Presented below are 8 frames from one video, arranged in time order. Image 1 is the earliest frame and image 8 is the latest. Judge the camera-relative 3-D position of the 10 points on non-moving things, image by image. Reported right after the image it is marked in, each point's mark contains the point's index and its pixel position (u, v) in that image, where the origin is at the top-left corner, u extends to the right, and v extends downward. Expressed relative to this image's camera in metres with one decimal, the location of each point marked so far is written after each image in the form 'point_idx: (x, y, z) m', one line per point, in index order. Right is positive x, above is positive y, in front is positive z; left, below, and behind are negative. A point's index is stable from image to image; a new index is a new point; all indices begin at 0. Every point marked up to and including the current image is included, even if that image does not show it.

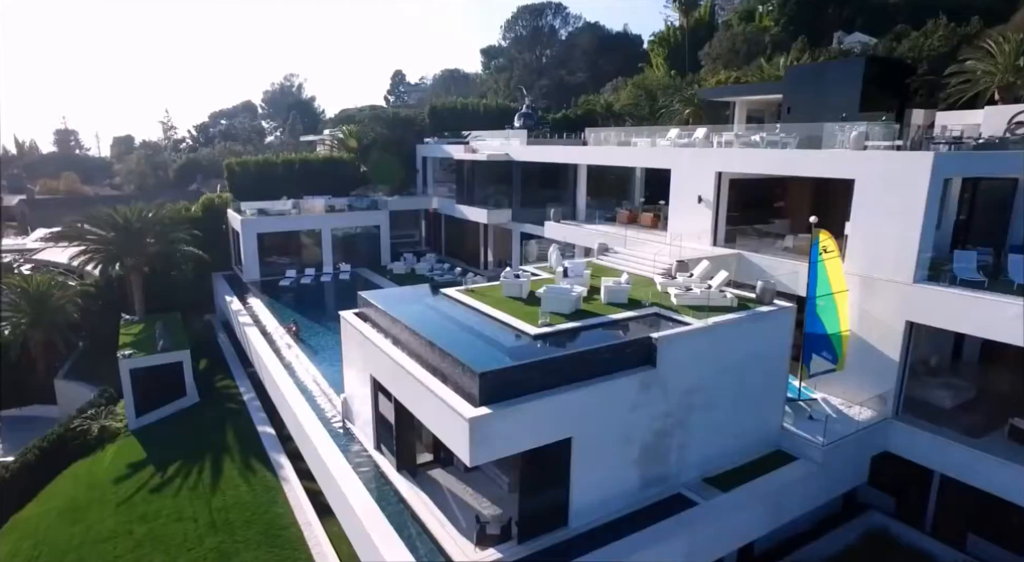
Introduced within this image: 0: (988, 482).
0: (+10.0, -4.2, +12.5) m
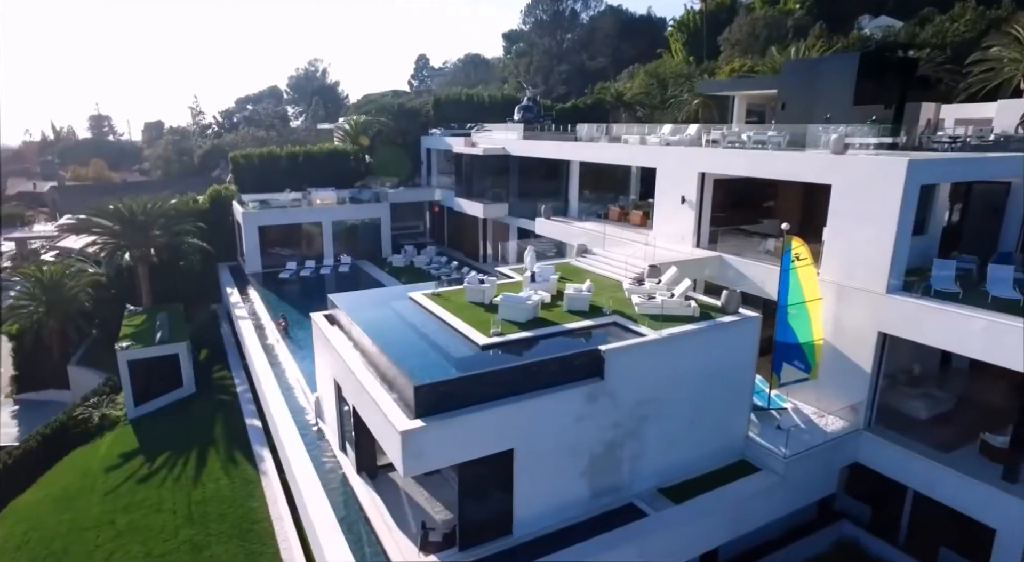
0: (+9.1, -4.4, +12.2) m
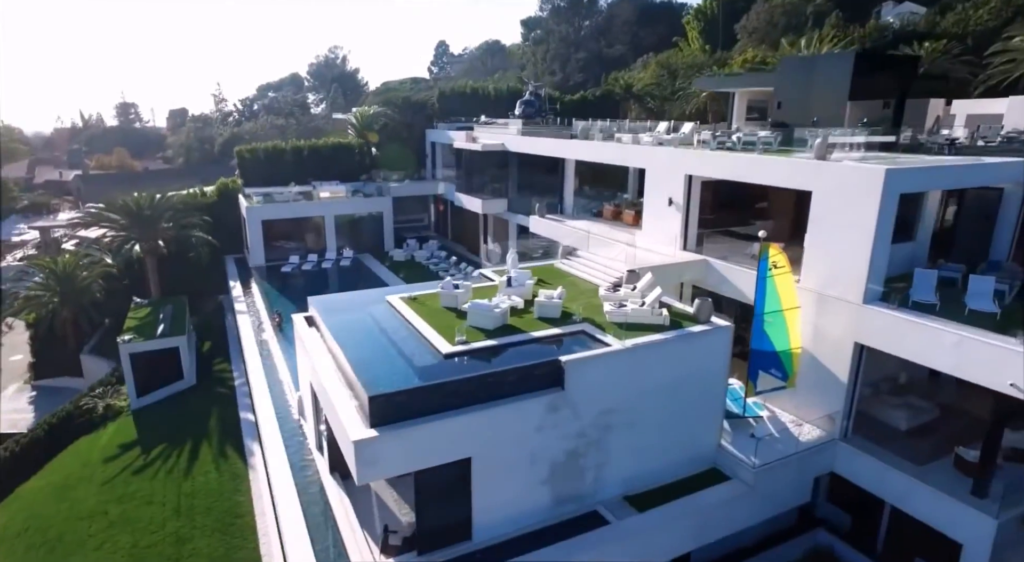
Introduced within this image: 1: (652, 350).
0: (+8.4, -4.7, +12.1) m
1: (+2.8, -1.4, +11.8) m
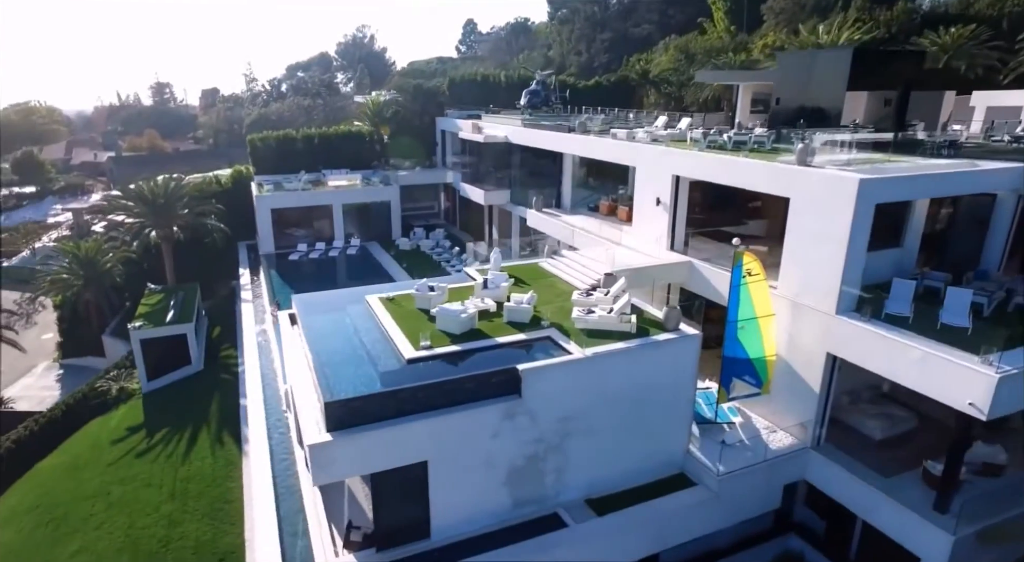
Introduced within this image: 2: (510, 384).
0: (+7.6, -4.9, +12.1) m
1: (+2.0, -1.5, +11.9) m
2: (0.0, -1.9, +11.3) m
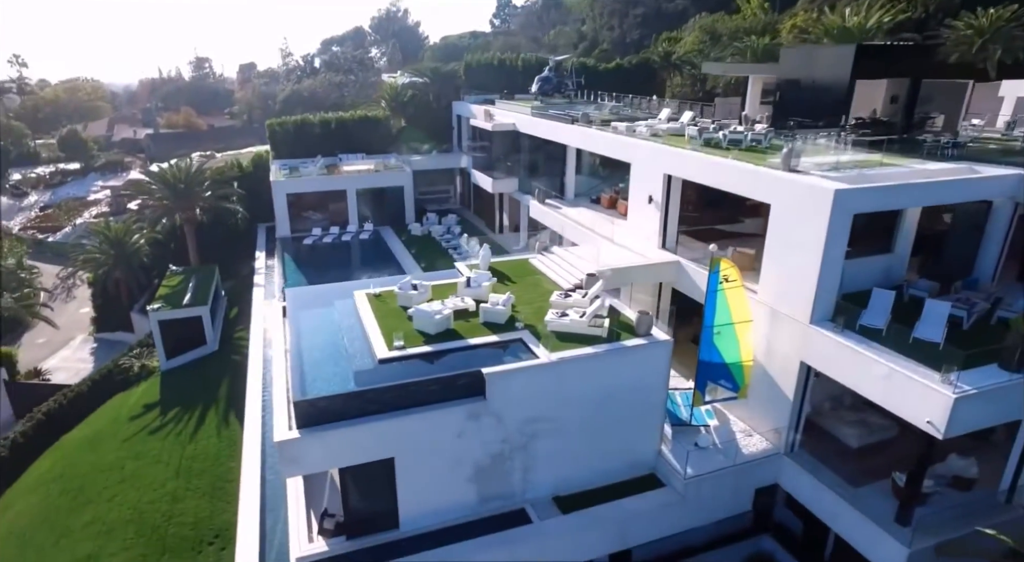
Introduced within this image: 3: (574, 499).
0: (+6.9, -5.2, +12.2) m
1: (+1.4, -1.7, +12.2) m
2: (-0.7, -2.1, +11.7) m
3: (+1.3, -4.7, +12.9) m
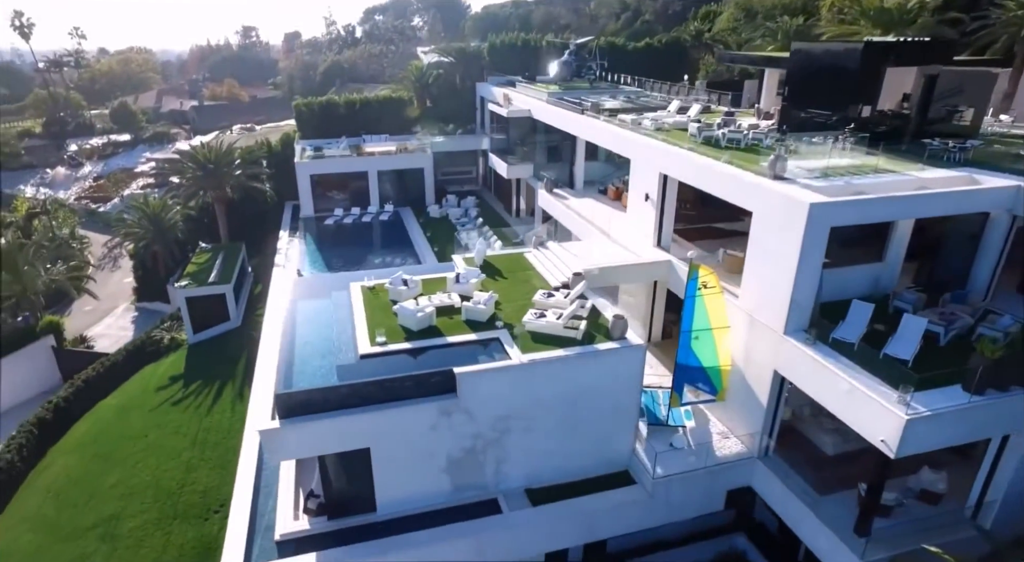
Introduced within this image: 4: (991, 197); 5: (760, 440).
0: (+6.3, -5.4, +12.4) m
1: (+0.8, -1.8, +12.6) m
2: (-1.3, -2.1, +12.3) m
3: (+0.8, -4.8, +13.6) m
4: (+10.4, +1.8, +13.0) m
5: (+5.8, -3.7, +13.9) m
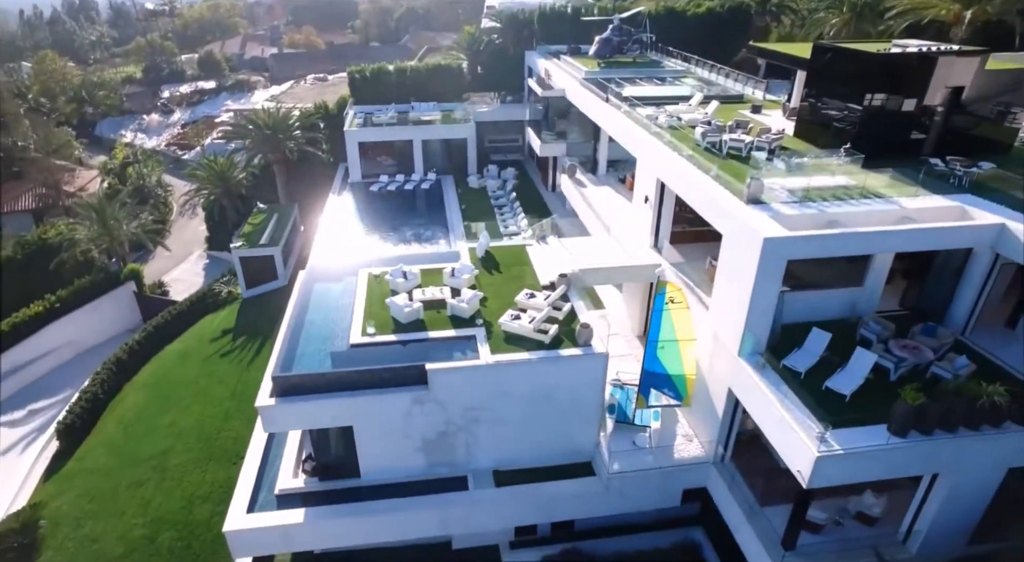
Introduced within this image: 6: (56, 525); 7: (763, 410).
0: (+5.2, -6.0, +13.4) m
1: (+0.1, -2.0, +13.9) m
2: (-2.1, -2.2, +13.9) m
3: (0.0, -4.9, +15.1) m
4: (+9.8, +1.0, +12.7) m
5: (+5.1, -4.1, +14.8) m
6: (-13.6, -7.3, +17.9) m
7: (+5.2, -2.7, +12.5) m
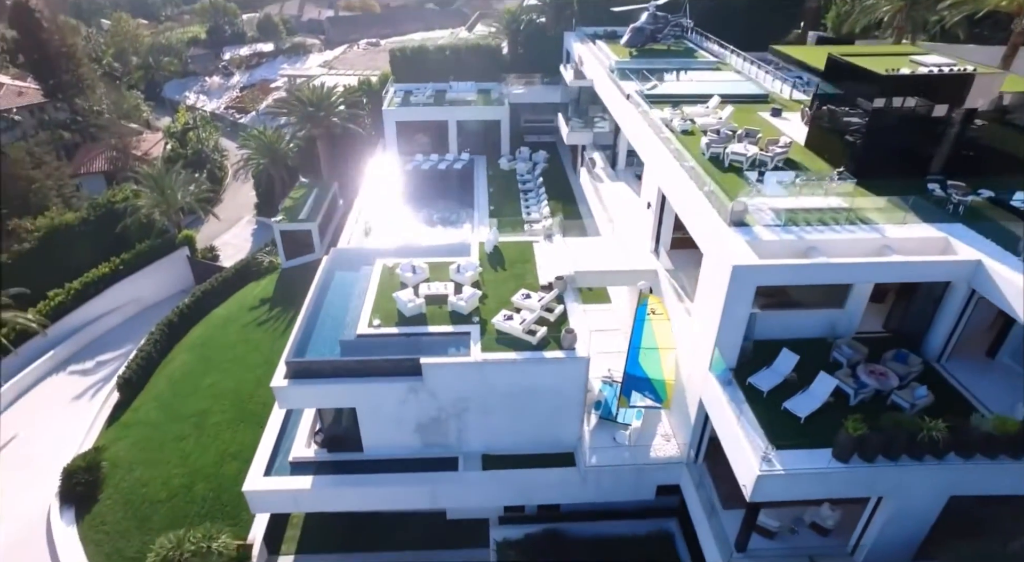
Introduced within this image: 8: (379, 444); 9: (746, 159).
0: (+4.7, -6.4, +14.5) m
1: (-0.2, -2.1, +15.2) m
2: (-2.4, -2.3, +15.4) m
3: (-0.4, -4.9, +16.6) m
4: (+9.5, +0.2, +13.0) m
5: (+4.7, -4.4, +15.8) m
6: (-13.8, -6.4, +20.6) m
7: (+4.7, -3.2, +13.4) m
8: (-3.6, -4.5, +16.5) m
9: (+6.7, +3.5, +17.2) m
